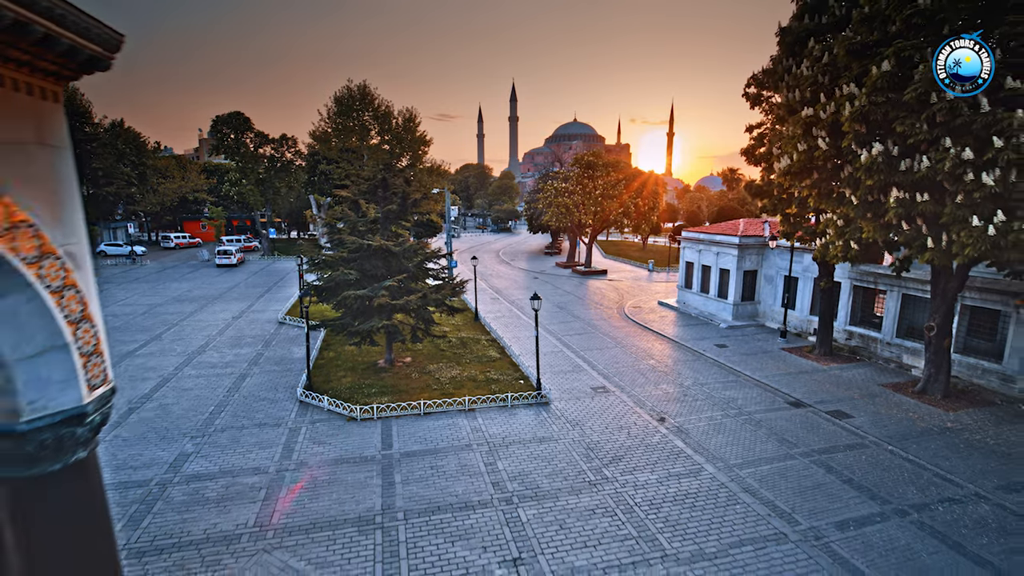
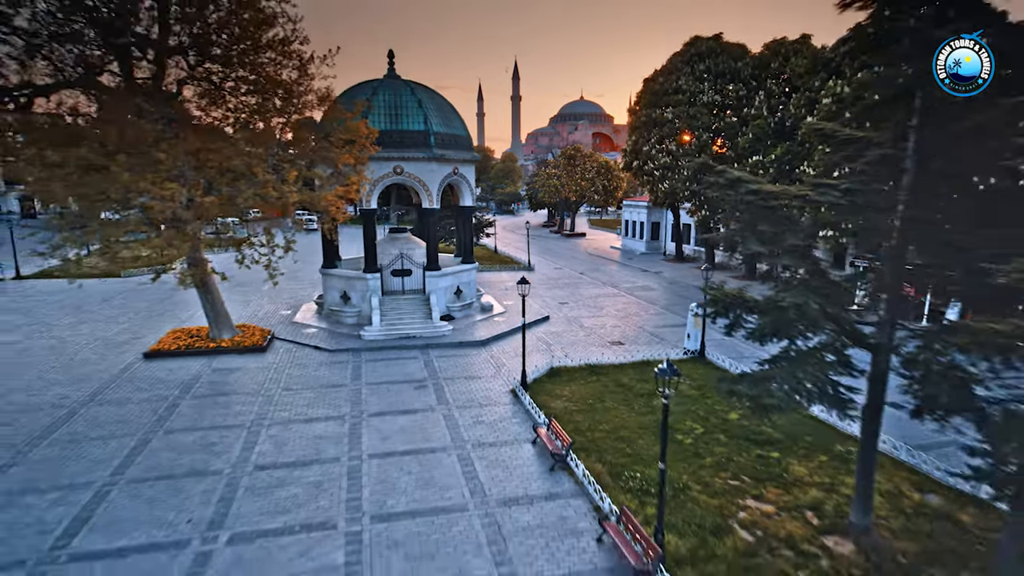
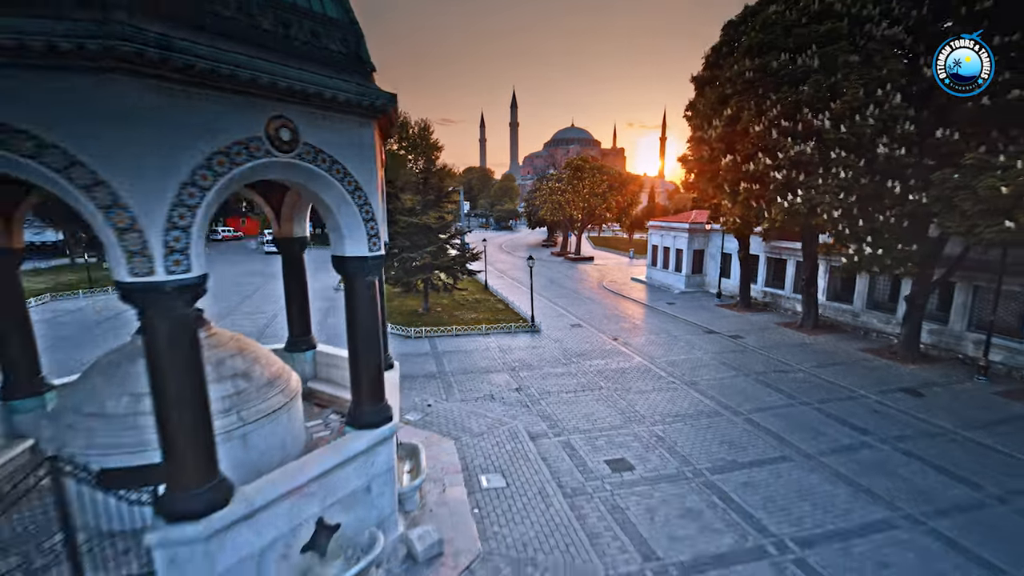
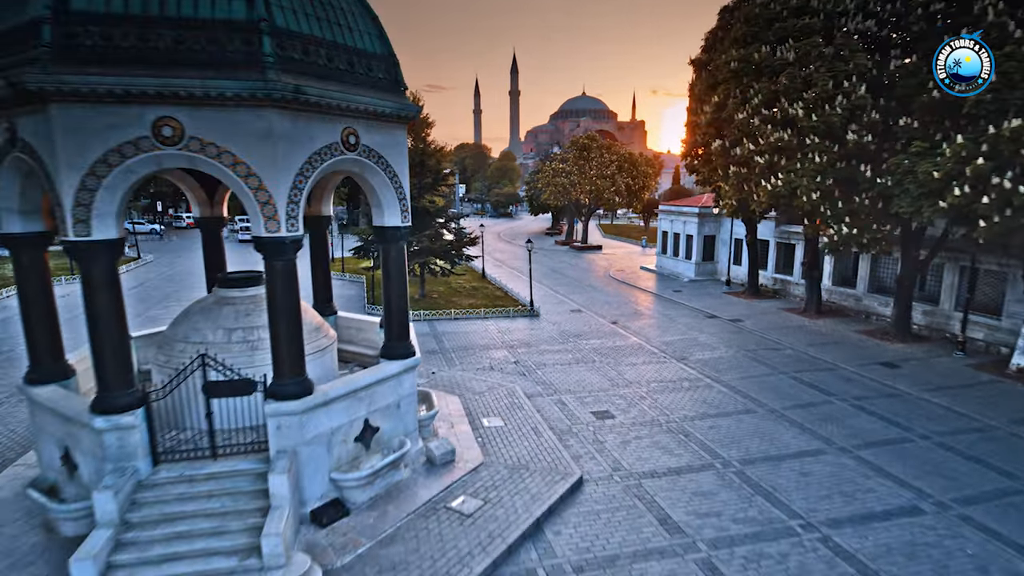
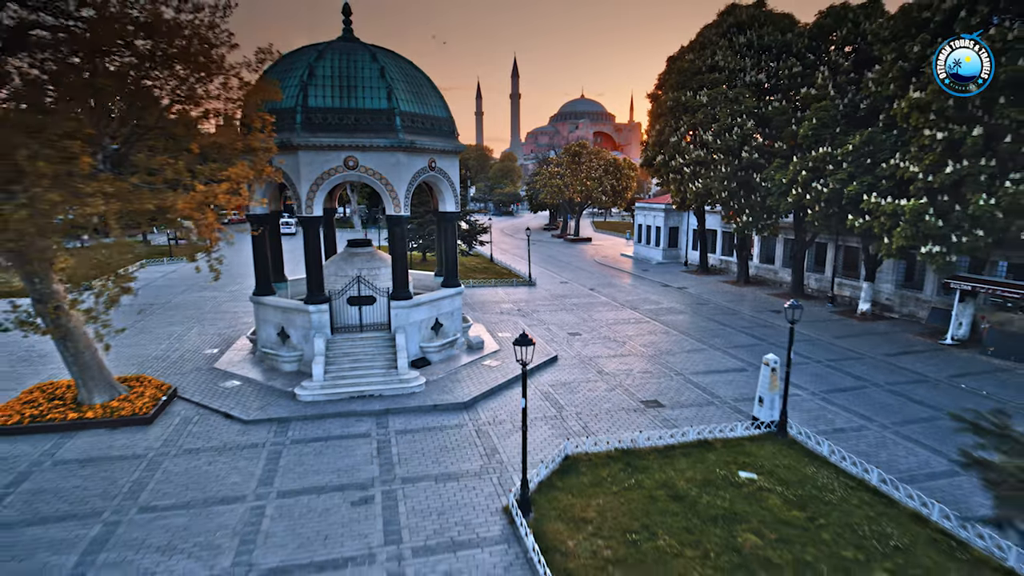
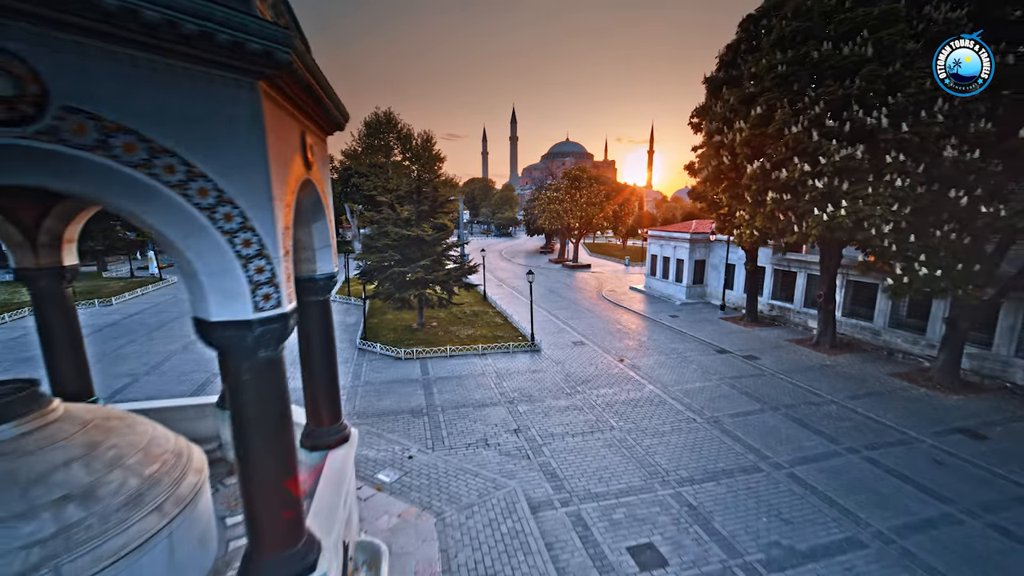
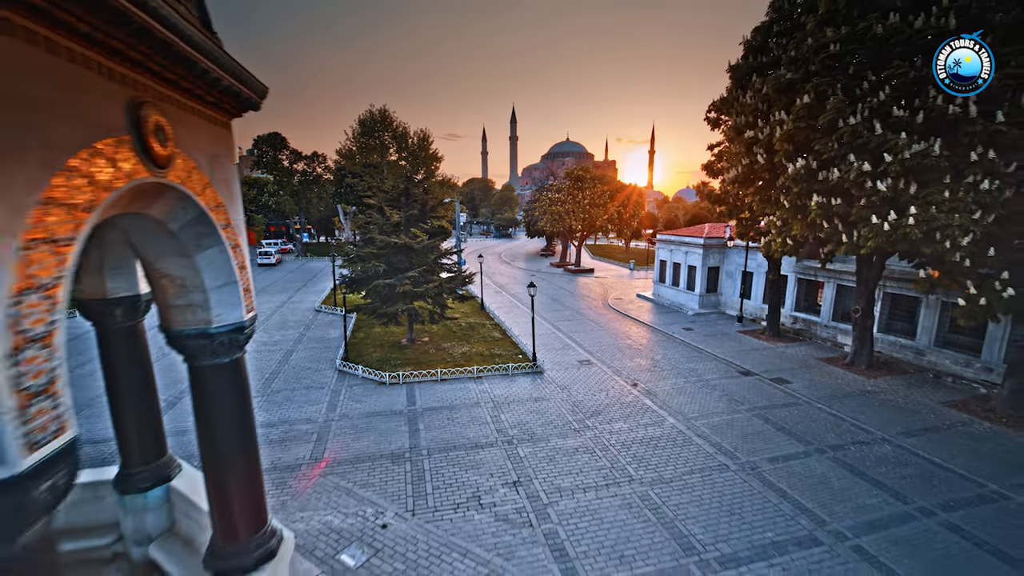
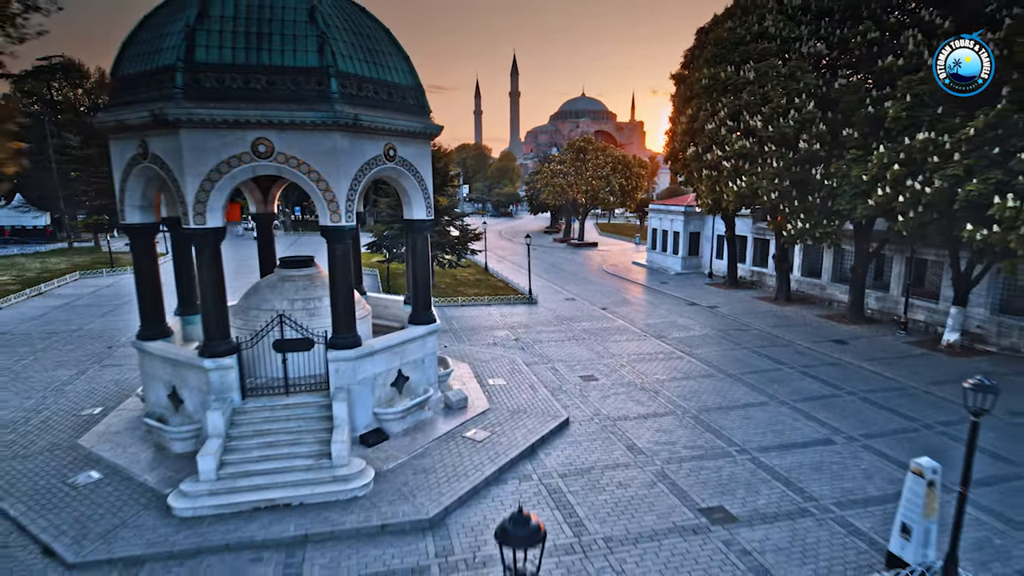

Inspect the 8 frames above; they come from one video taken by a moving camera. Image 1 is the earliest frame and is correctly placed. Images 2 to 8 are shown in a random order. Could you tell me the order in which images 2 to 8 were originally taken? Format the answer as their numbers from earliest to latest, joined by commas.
7, 6, 3, 4, 8, 5, 2
